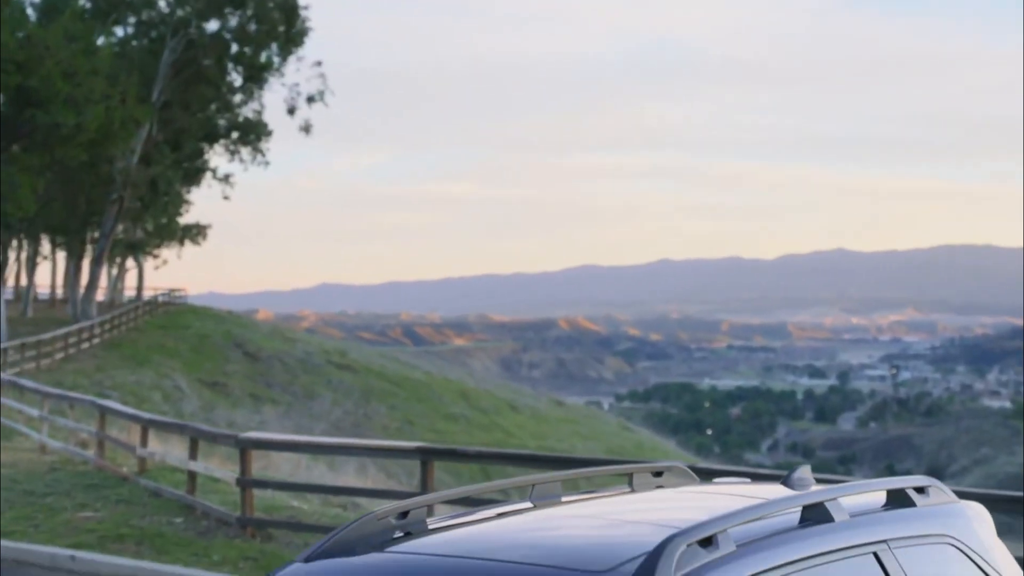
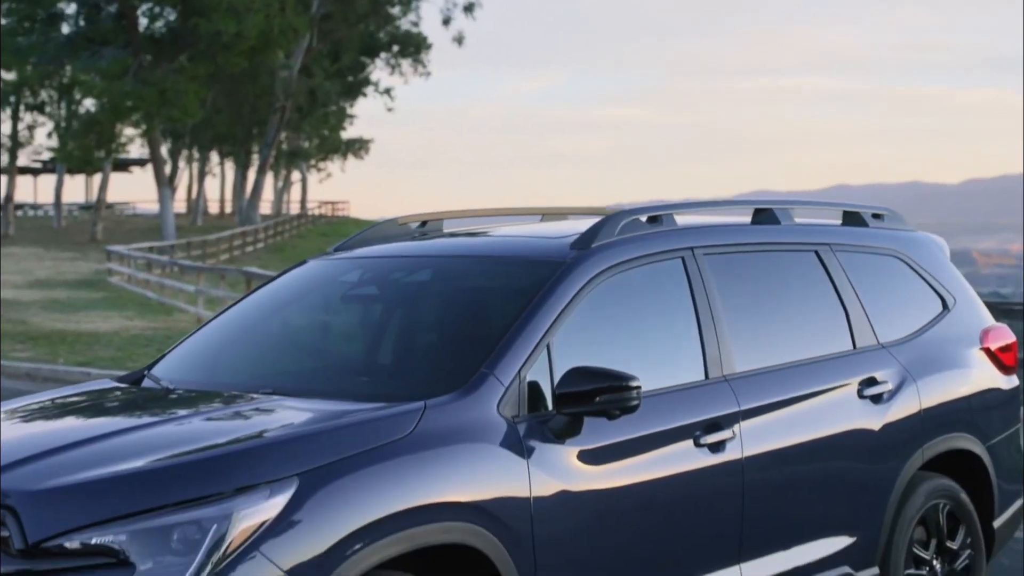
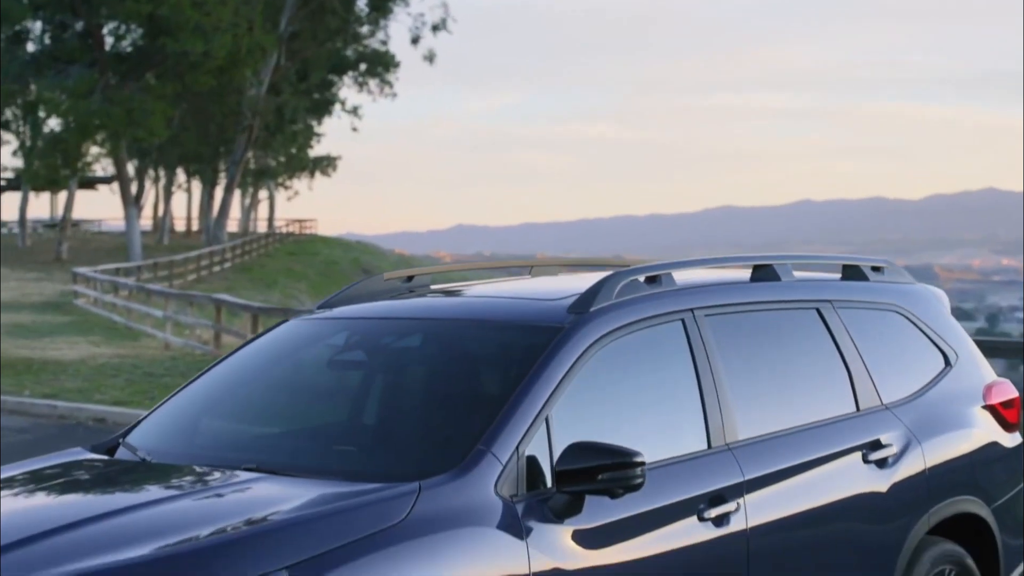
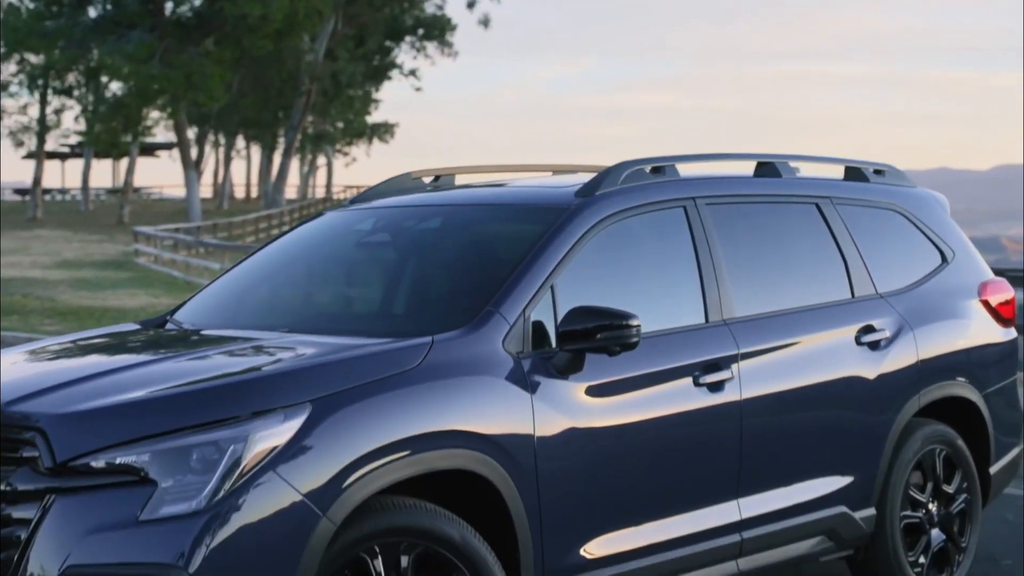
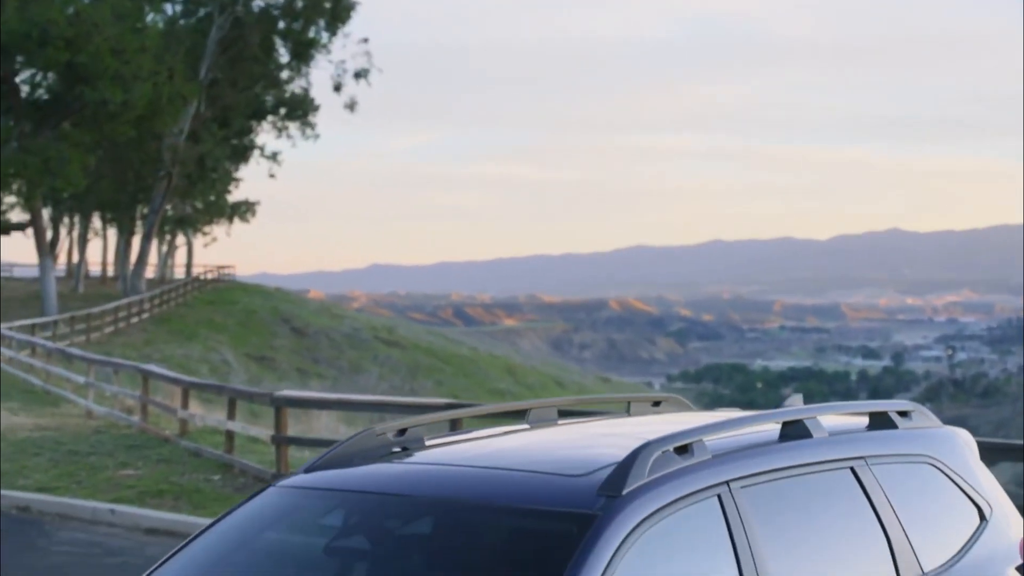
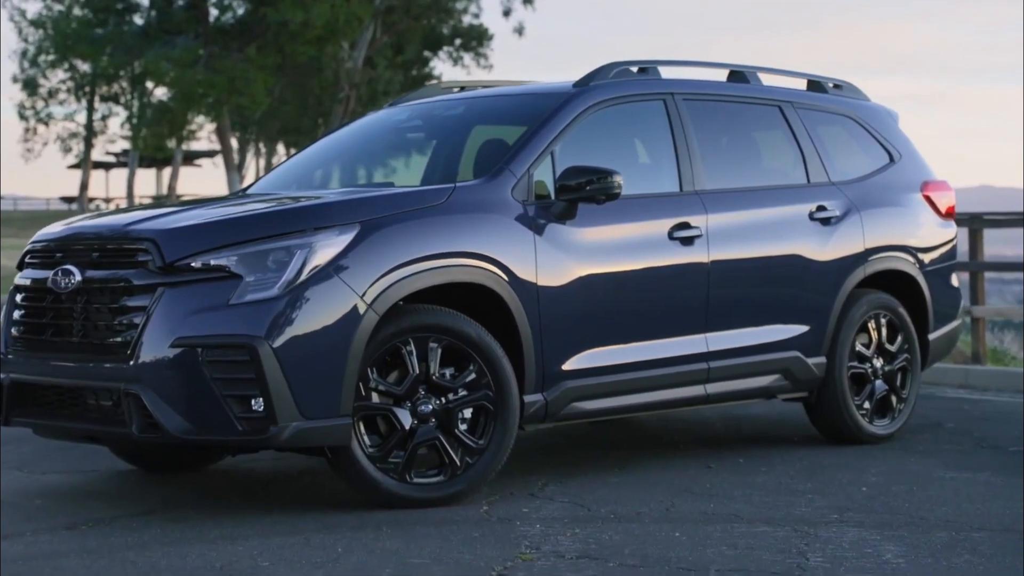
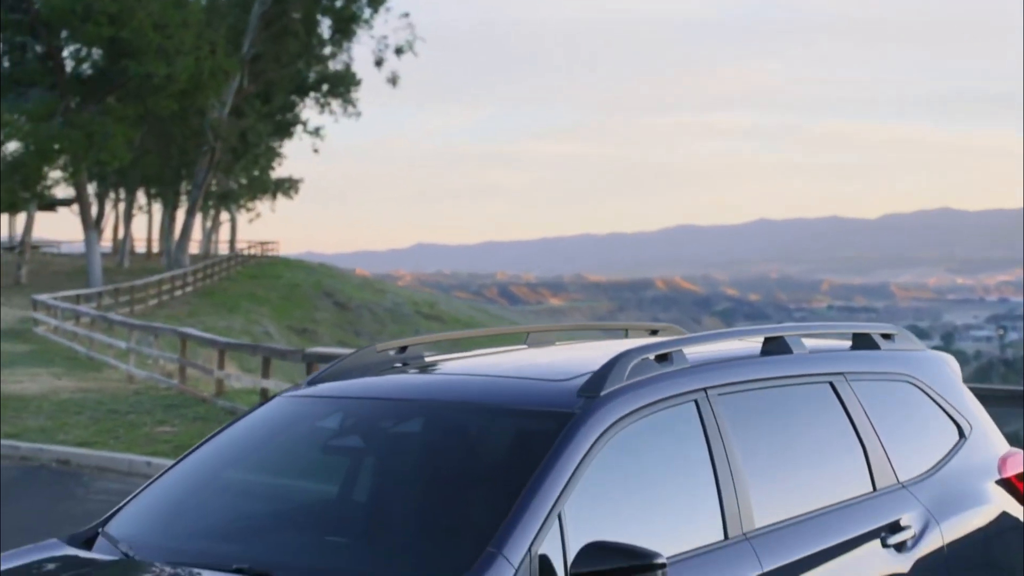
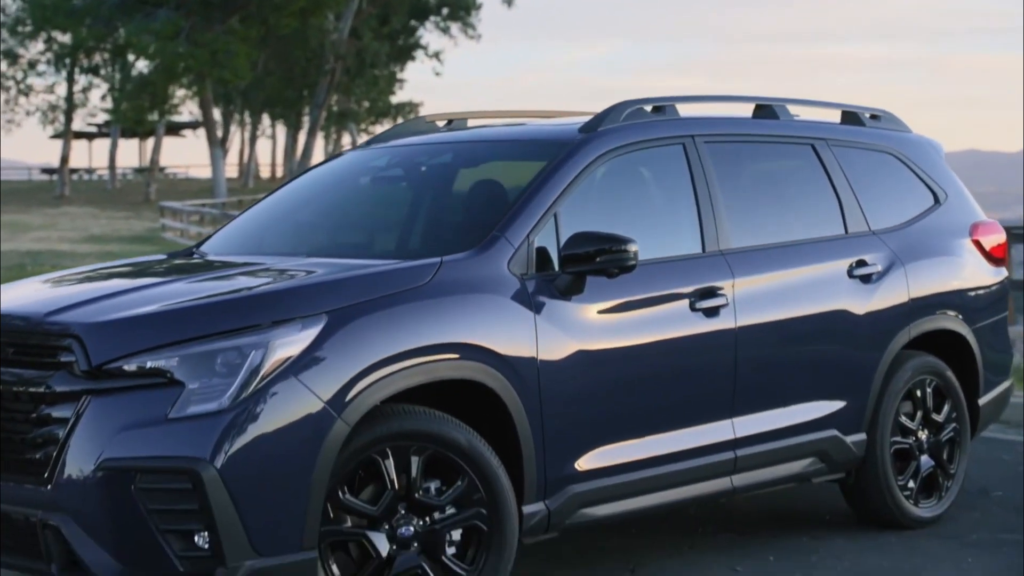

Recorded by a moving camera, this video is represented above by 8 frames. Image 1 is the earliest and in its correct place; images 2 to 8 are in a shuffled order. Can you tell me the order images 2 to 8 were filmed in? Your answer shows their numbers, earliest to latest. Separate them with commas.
5, 7, 3, 2, 4, 8, 6
